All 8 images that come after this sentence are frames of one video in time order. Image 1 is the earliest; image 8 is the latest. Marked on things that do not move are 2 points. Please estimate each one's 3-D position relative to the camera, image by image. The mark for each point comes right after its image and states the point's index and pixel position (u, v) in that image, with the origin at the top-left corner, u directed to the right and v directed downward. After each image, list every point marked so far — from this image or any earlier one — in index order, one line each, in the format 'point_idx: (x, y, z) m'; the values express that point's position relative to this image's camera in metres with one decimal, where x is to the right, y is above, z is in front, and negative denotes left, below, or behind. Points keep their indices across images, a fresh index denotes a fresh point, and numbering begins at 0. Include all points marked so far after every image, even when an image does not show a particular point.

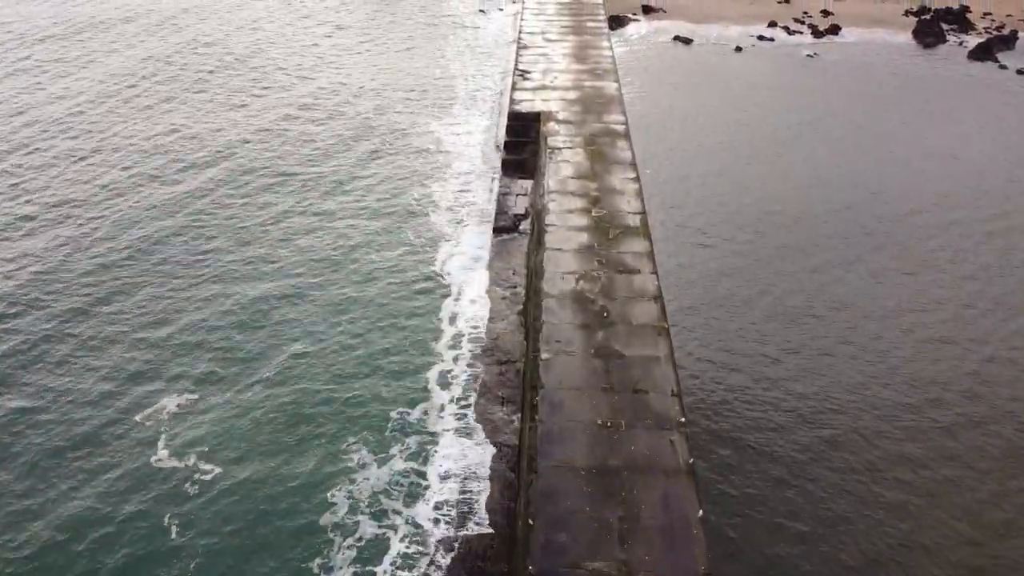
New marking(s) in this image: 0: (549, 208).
0: (+0.9, +1.9, +18.6) m
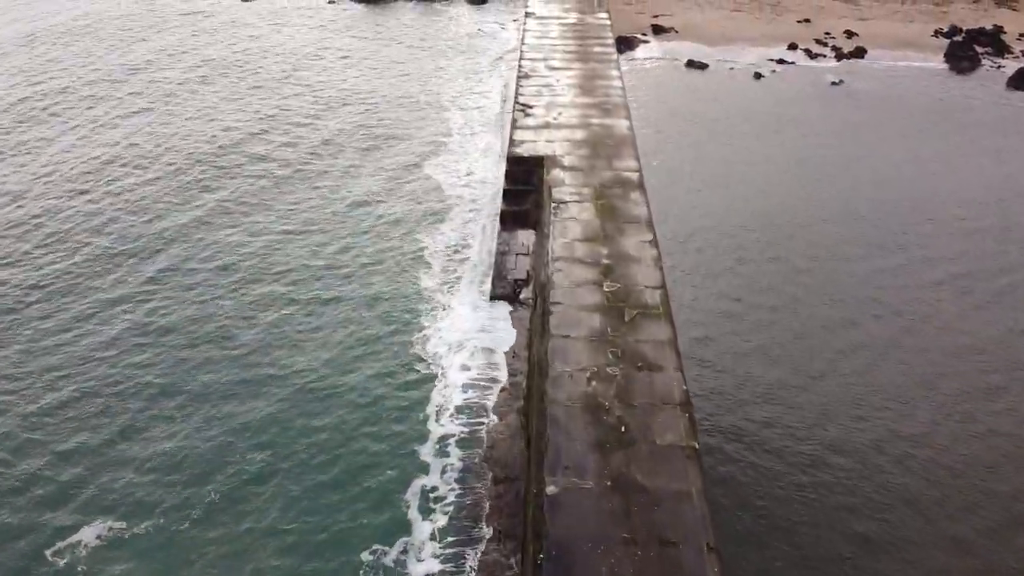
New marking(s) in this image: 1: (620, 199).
0: (+0.9, +0.2, +16.1) m
1: (+2.5, +2.1, +19.0) m
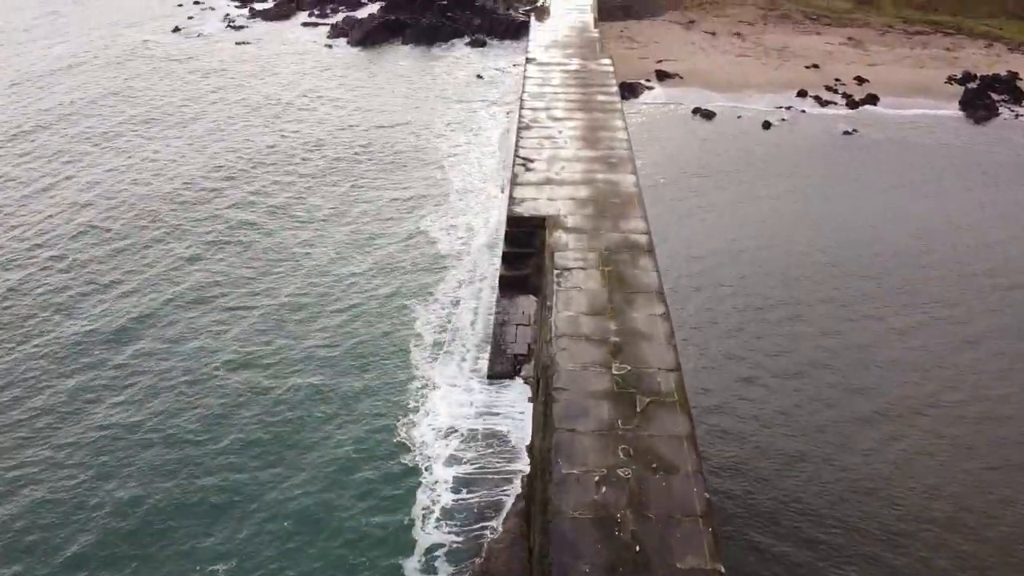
0: (+0.8, -1.3, +14.7) m
1: (+2.5, +0.5, +17.6) m
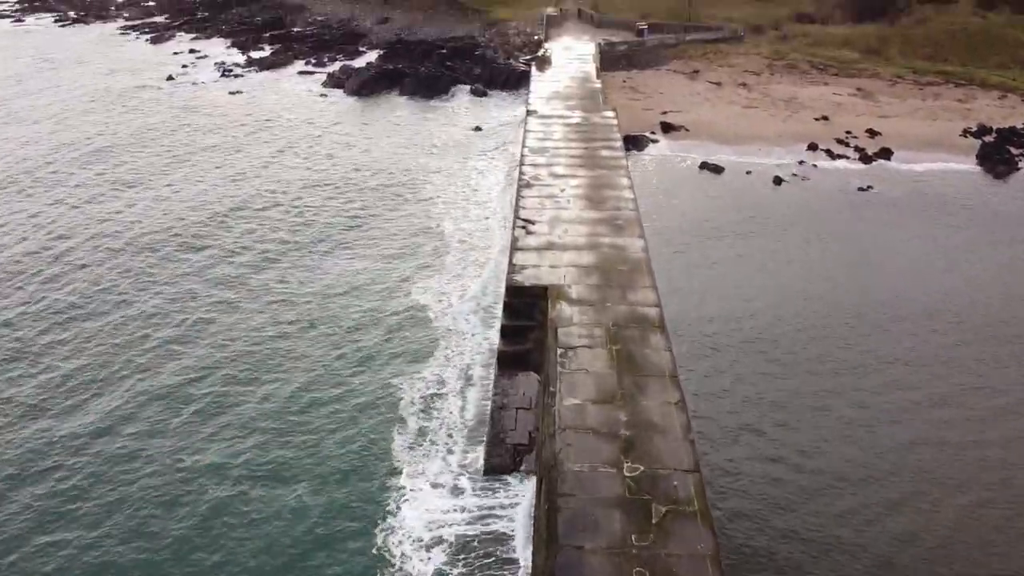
0: (+0.8, -2.8, +13.2) m
1: (+2.5, -1.1, +16.2) m
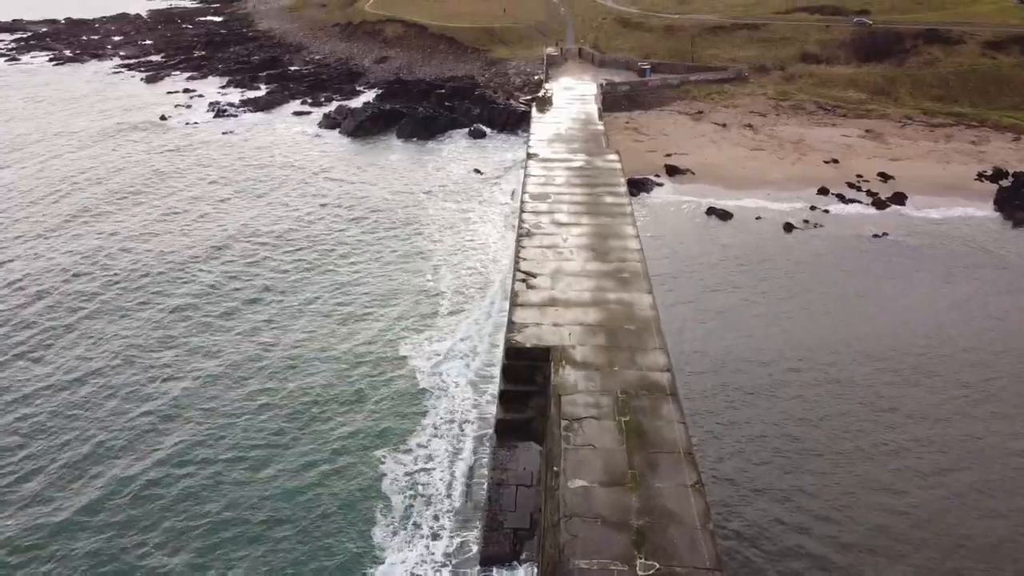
0: (+0.8, -3.9, +11.8) m
1: (+2.5, -2.3, +14.8) m
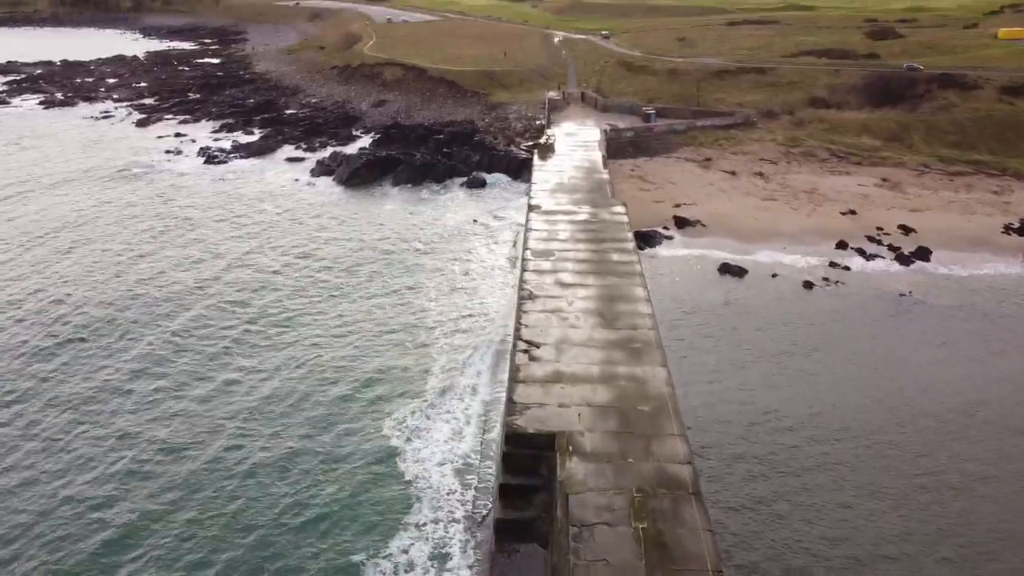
0: (+0.8, -5.1, +9.8) m
1: (+2.5, -3.7, +13.0) m
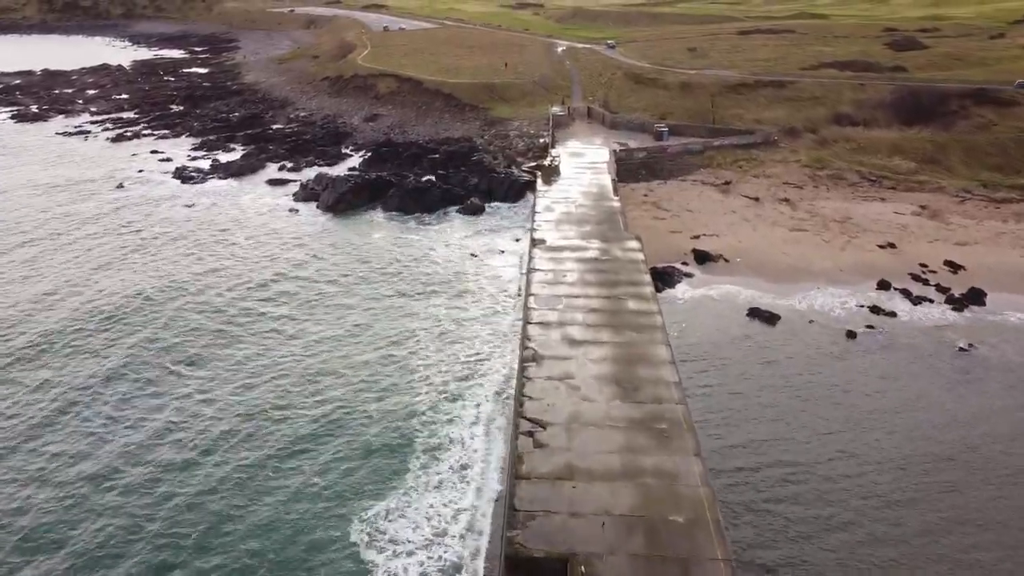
0: (+0.9, -6.4, +6.7) m
1: (+2.6, -5.0, +9.8) m
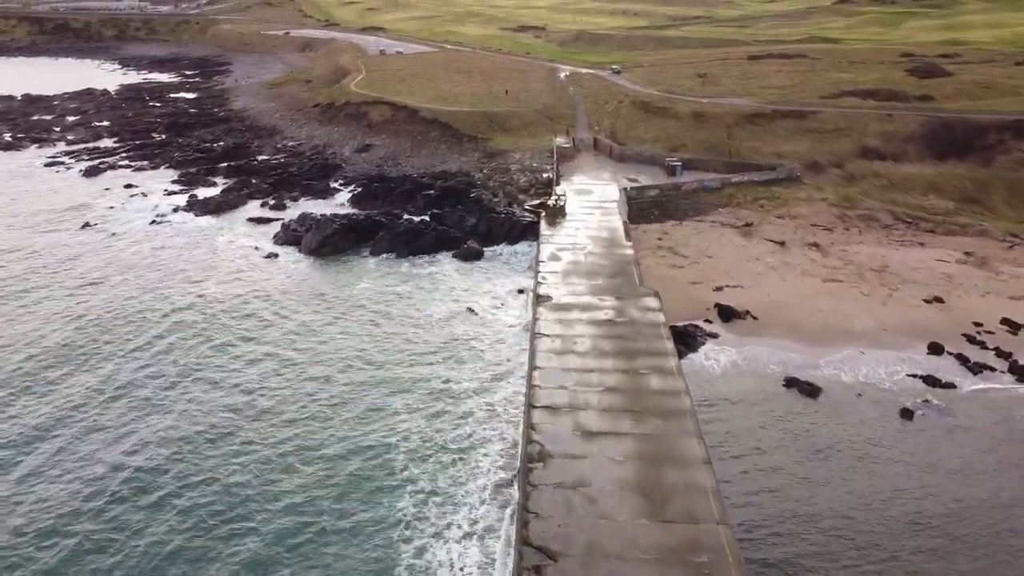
0: (+0.9, -7.7, +3.5) m
1: (+2.6, -6.4, +6.7) m
